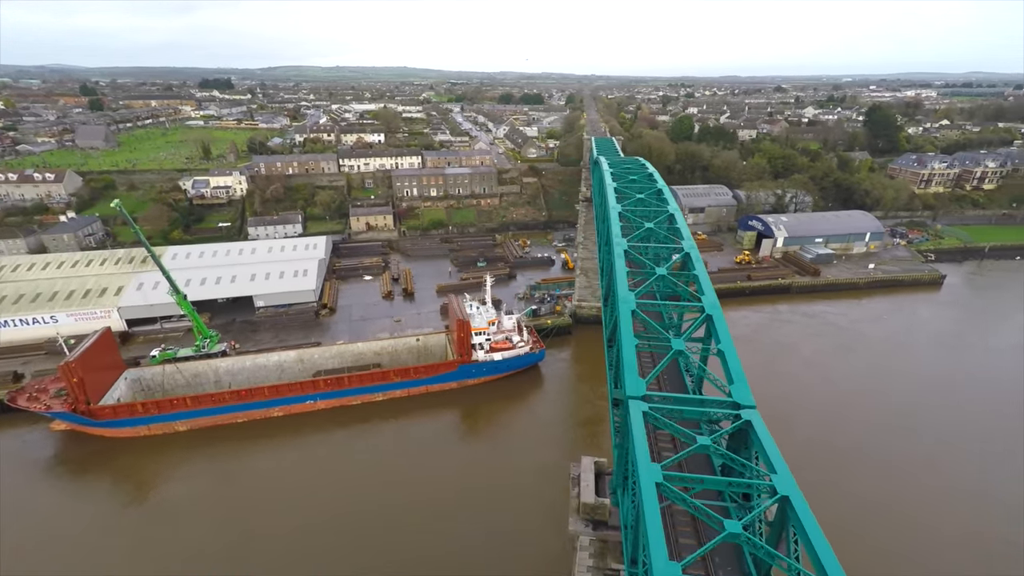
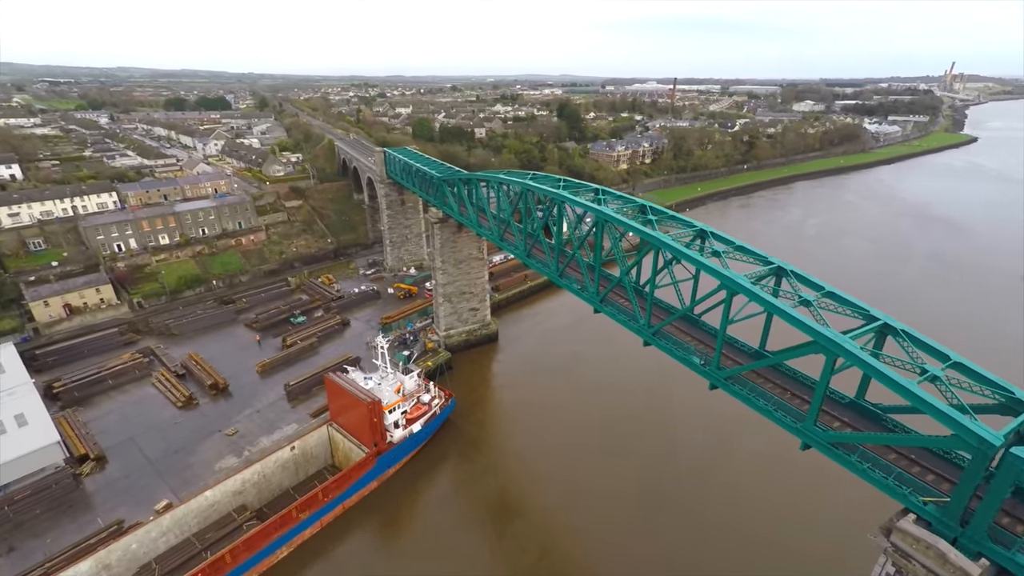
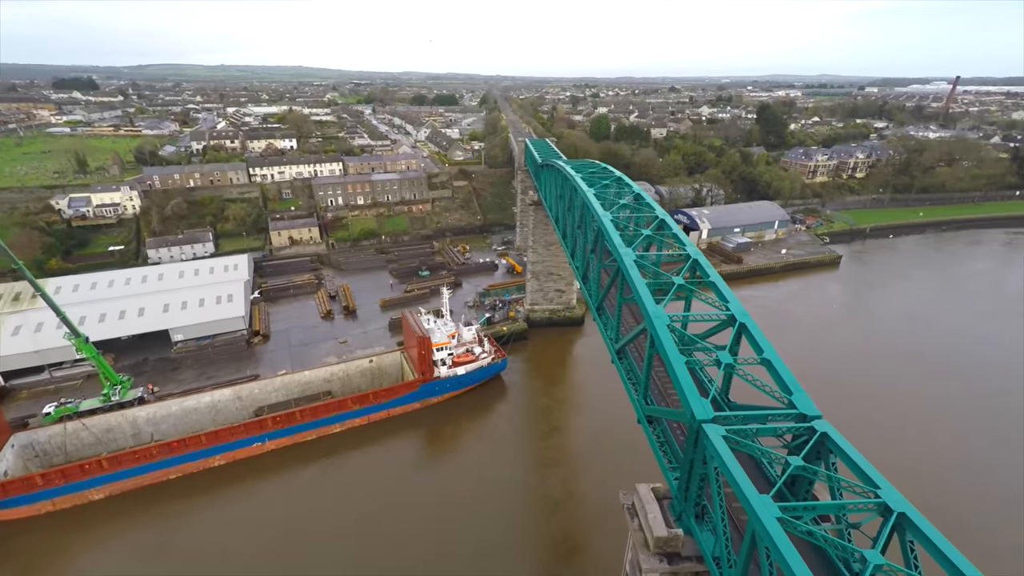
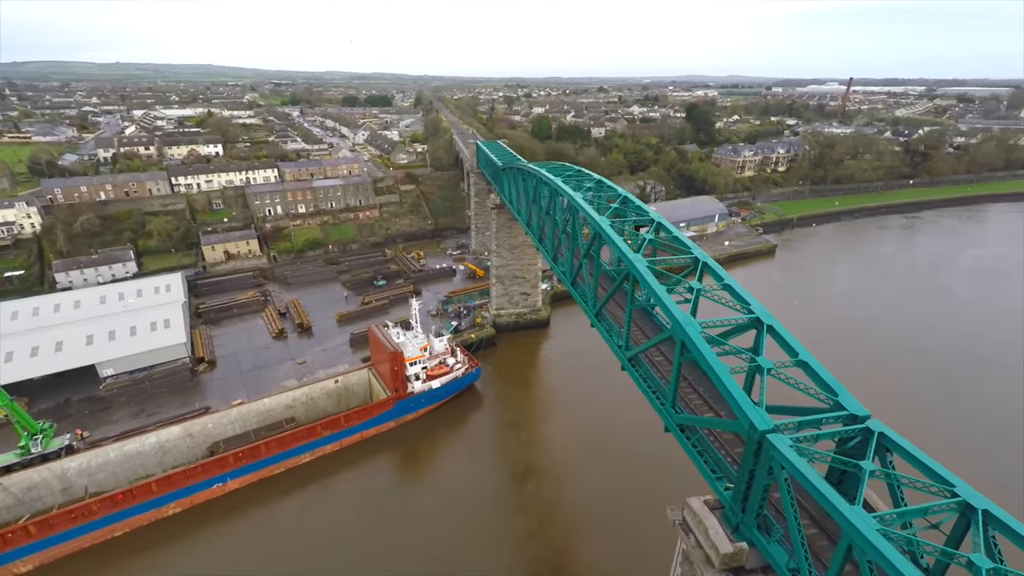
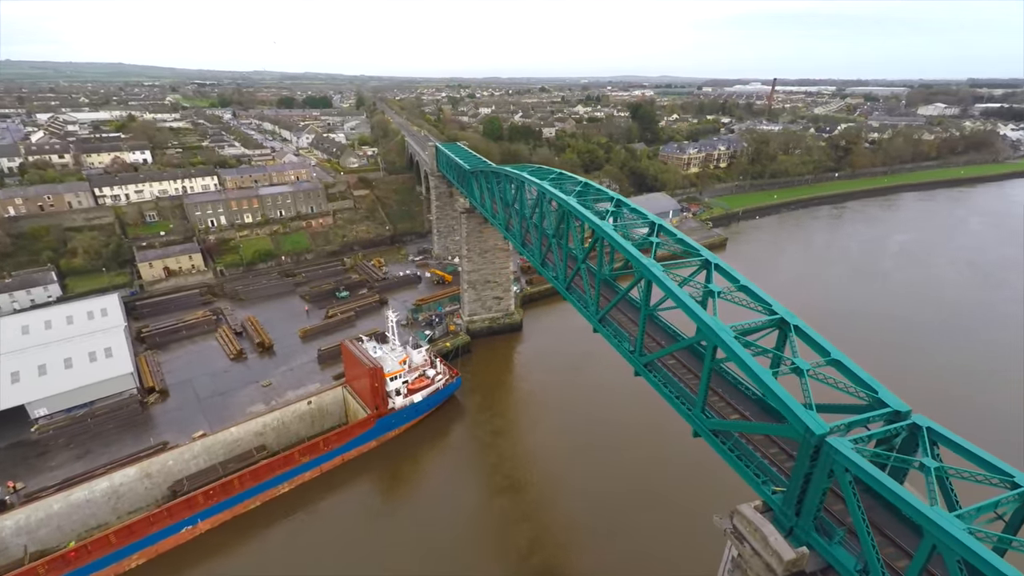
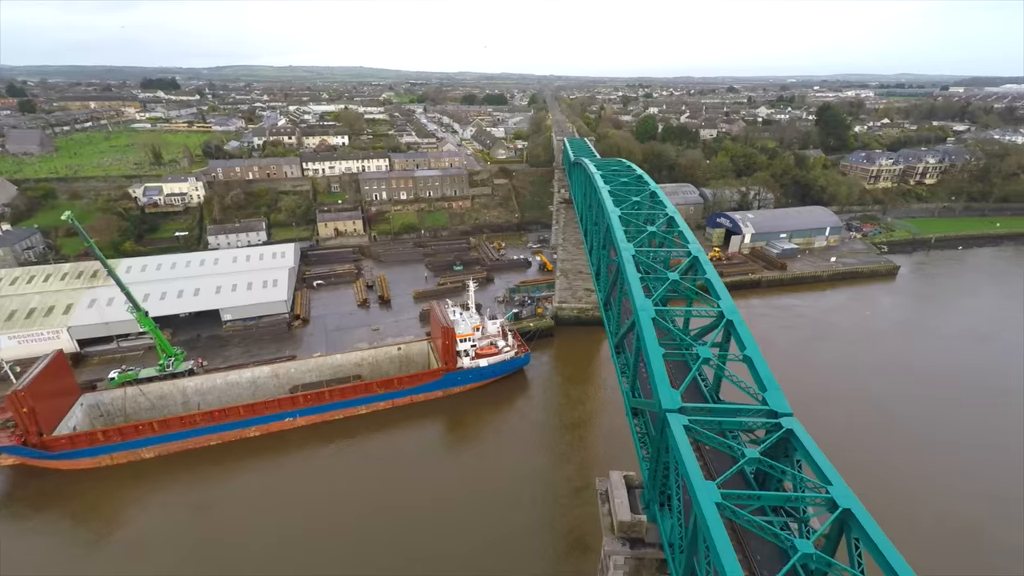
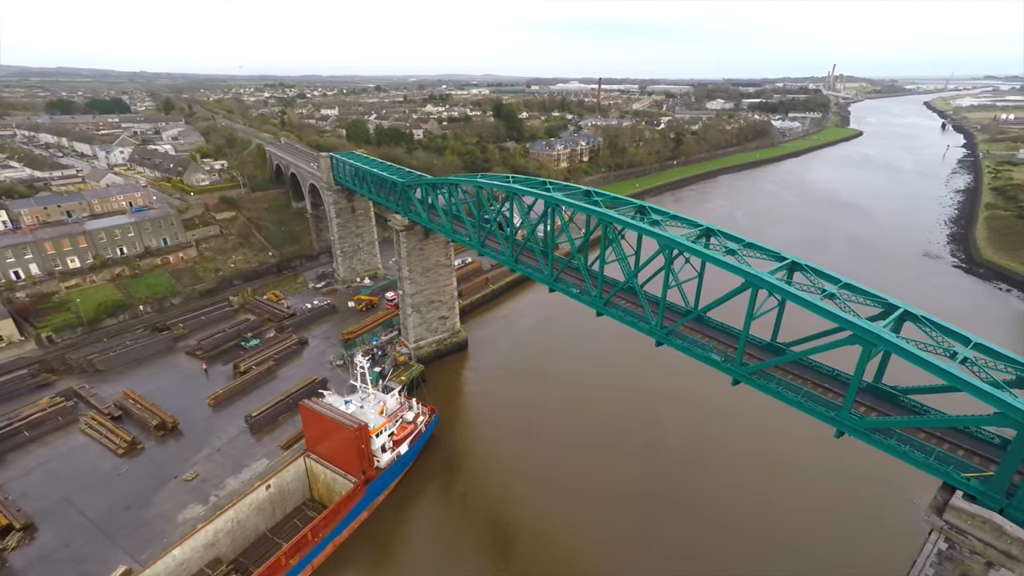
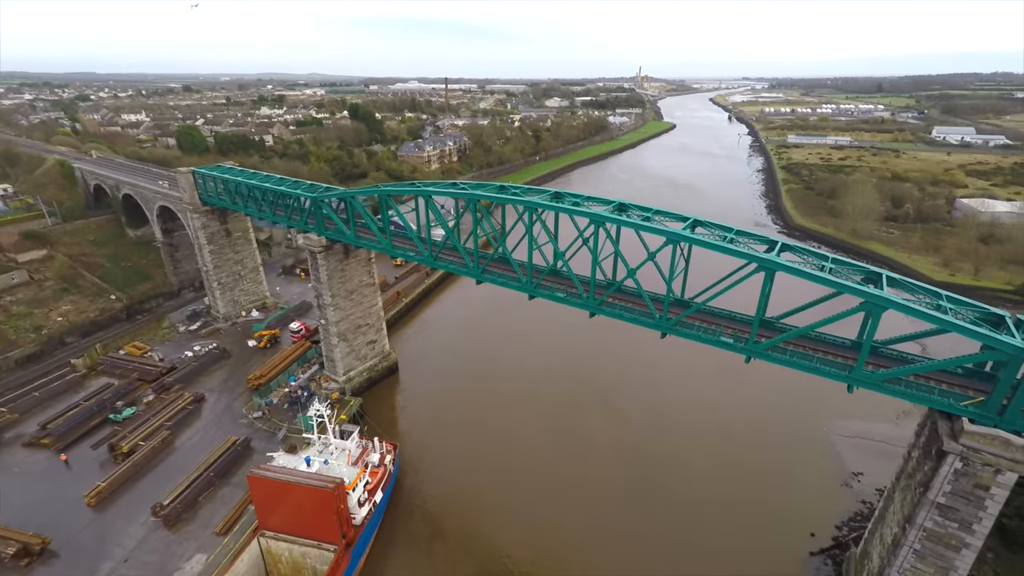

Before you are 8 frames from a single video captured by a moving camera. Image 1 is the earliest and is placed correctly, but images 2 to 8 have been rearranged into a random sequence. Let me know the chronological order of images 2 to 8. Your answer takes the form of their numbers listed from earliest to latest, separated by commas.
6, 3, 4, 5, 2, 7, 8
